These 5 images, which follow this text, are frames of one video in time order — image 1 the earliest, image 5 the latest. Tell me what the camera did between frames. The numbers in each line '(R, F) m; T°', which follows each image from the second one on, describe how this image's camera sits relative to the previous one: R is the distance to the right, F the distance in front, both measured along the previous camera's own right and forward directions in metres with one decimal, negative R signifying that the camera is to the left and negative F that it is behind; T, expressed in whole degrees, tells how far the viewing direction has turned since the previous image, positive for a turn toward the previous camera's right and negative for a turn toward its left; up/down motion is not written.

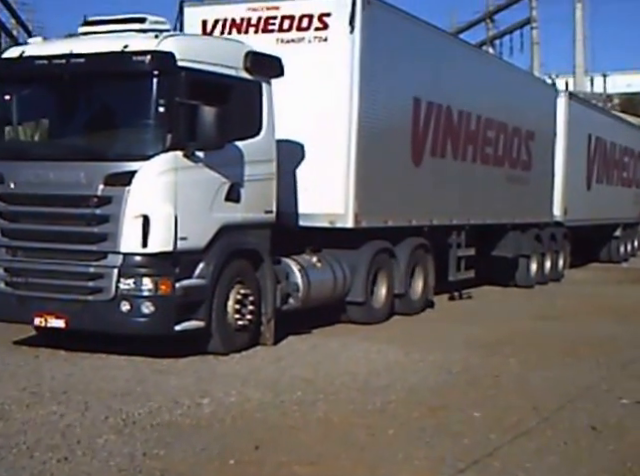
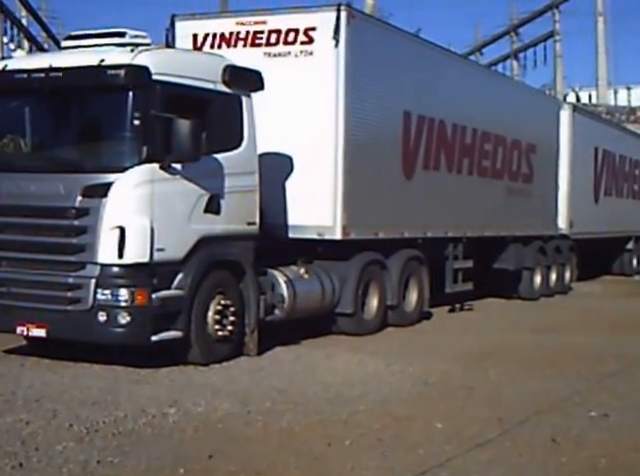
(+0.5, -0.1) m; -2°
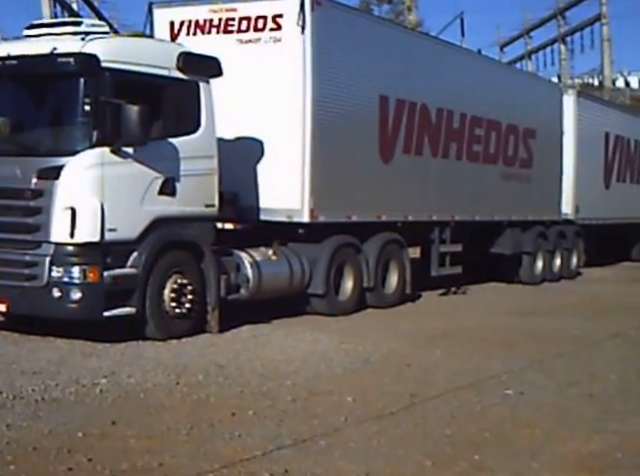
(+1.2, -0.4) m; -3°
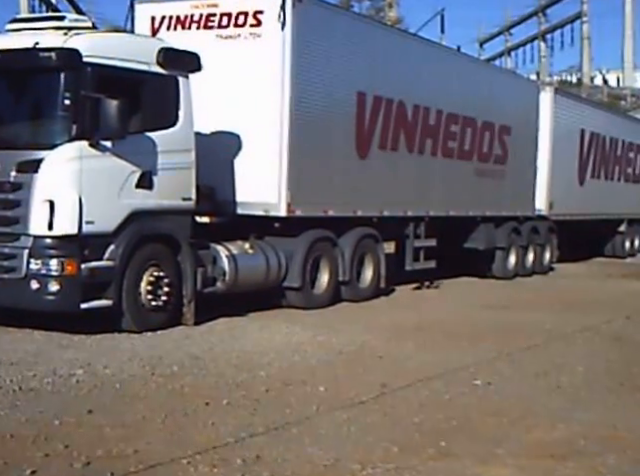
(+0.1, -0.2) m; +1°
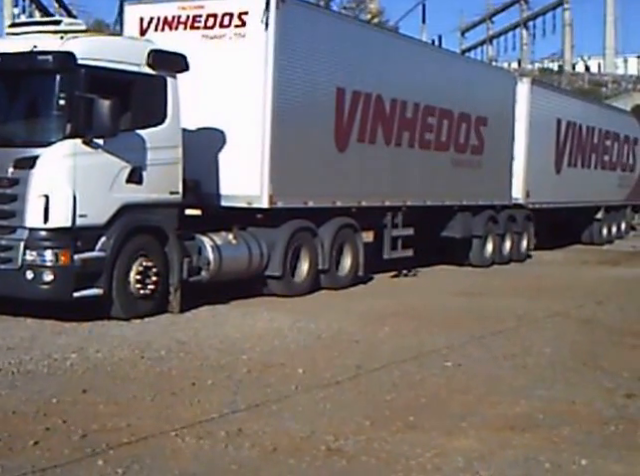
(+0.1, -0.7) m; +1°
